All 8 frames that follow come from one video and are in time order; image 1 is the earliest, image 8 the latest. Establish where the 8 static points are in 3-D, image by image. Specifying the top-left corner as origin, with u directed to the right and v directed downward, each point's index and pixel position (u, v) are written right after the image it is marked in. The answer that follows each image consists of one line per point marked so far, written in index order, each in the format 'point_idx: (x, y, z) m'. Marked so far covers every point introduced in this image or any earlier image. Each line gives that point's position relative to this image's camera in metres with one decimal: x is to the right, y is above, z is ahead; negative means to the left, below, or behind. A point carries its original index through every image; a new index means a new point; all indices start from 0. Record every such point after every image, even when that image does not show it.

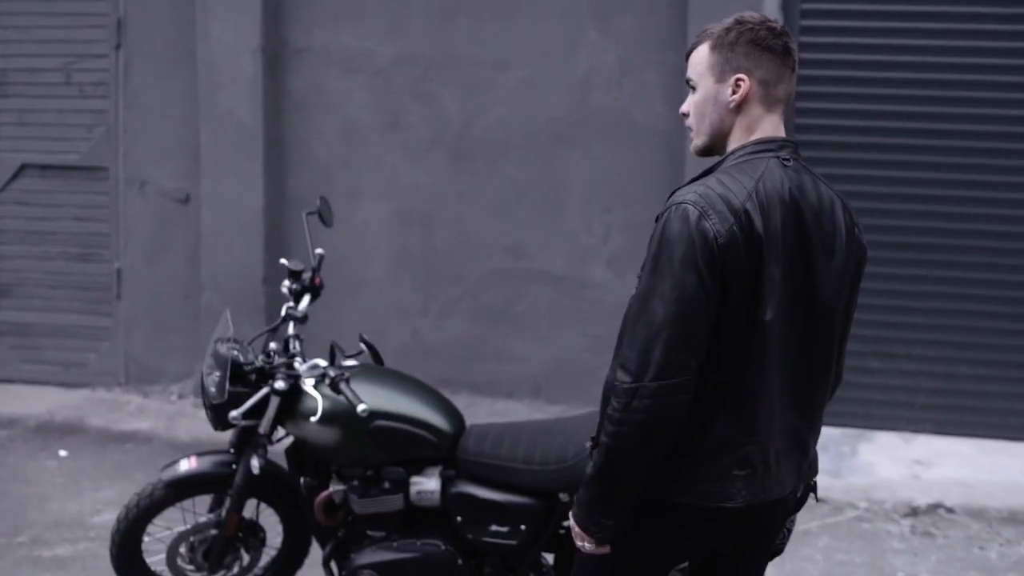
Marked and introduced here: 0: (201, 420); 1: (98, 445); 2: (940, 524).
0: (-1.7, -0.7, +5.9) m
1: (-2.1, -0.8, +5.5) m
2: (+1.8, -1.0, +4.6) m
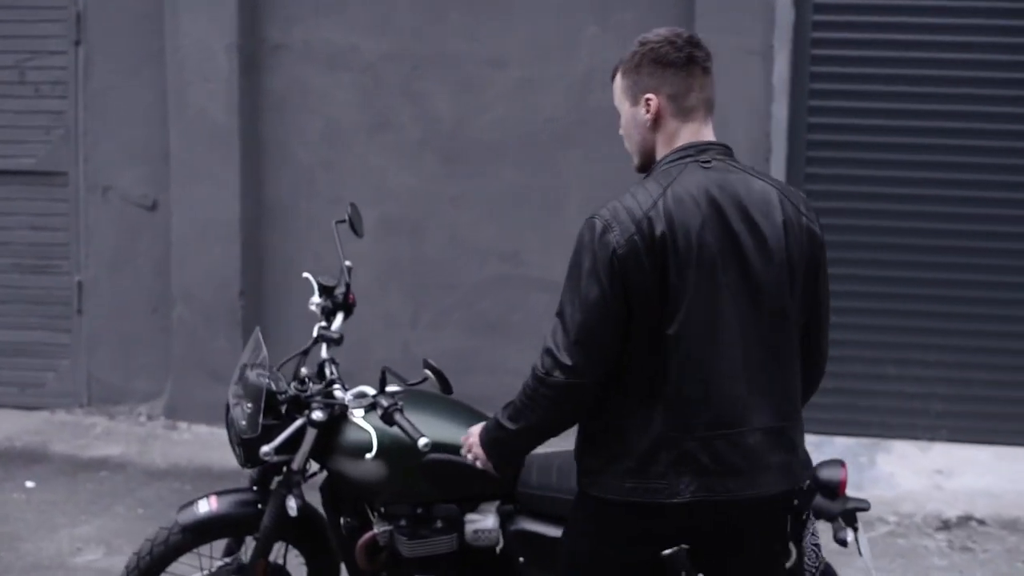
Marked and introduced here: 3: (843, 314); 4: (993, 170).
0: (-1.7, -0.8, +5.5) m
1: (-2.0, -0.8, +5.1) m
2: (+1.8, -1.0, +4.4) m
3: (+1.6, -0.1, +5.2) m
4: (+2.2, +0.5, +5.1) m
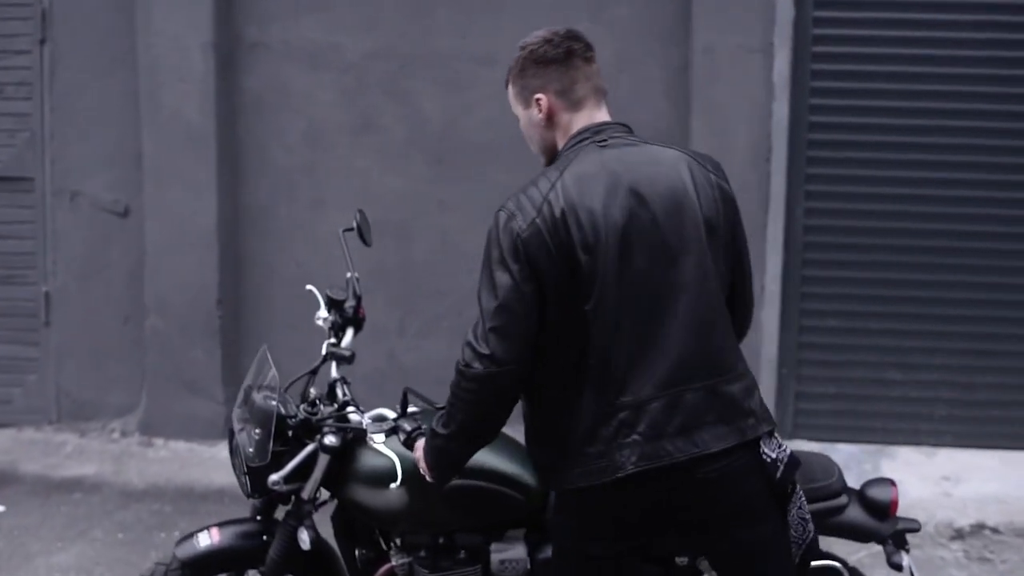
0: (-1.7, -0.8, +5.2) m
1: (-2.1, -0.9, +4.8) m
2: (+1.9, -1.0, +4.3) m
3: (+1.5, -0.1, +5.1) m
4: (+2.2, +0.5, +5.0) m
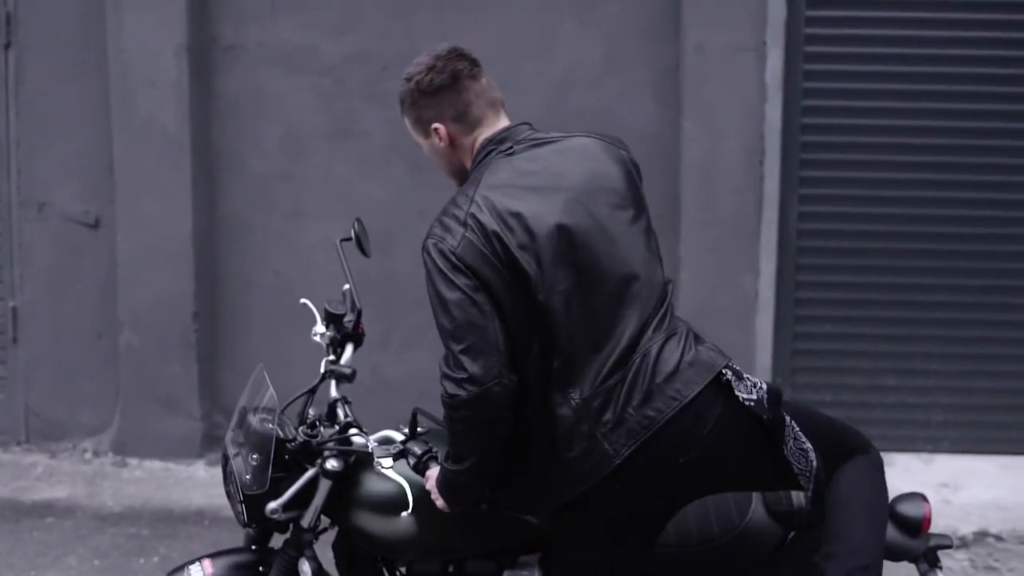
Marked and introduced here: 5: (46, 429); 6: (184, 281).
0: (-1.8, -0.9, +5.0) m
1: (-2.1, -1.0, +4.6) m
2: (+1.8, -1.0, +4.2) m
3: (+1.5, -0.2, +5.0) m
4: (+2.1, +0.5, +4.9) m
5: (-2.3, -0.7, +5.4) m
6: (-1.5, 0.0, +5.1) m
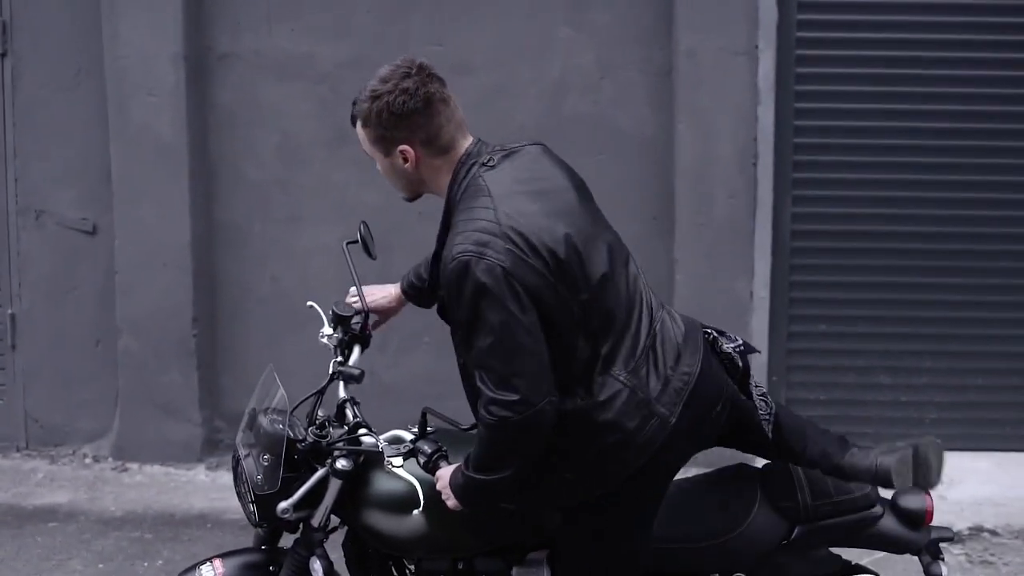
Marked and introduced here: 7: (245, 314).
0: (-1.8, -0.9, +5.1) m
1: (-2.1, -1.0, +4.6) m
2: (+1.8, -1.0, +4.2) m
3: (+1.5, -0.2, +5.0) m
4: (+2.1, +0.5, +4.9) m
5: (-2.3, -0.7, +5.4) m
6: (-1.5, 0.0, +5.1) m
7: (-1.3, -0.1, +5.3) m
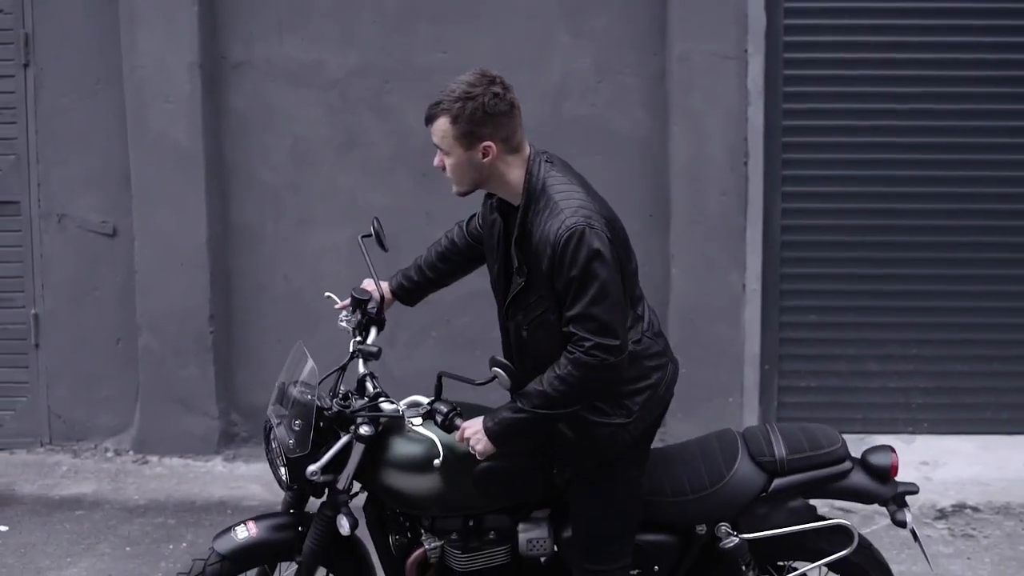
0: (-1.7, -0.9, +5.3) m
1: (-2.1, -1.0, +4.8) m
2: (+1.9, -1.0, +4.5) m
3: (+1.5, -0.1, +5.3) m
4: (+2.1, +0.6, +5.2) m
5: (-2.3, -0.7, +5.6) m
6: (-1.5, 0.0, +5.3) m
7: (-1.3, -0.1, +5.5) m
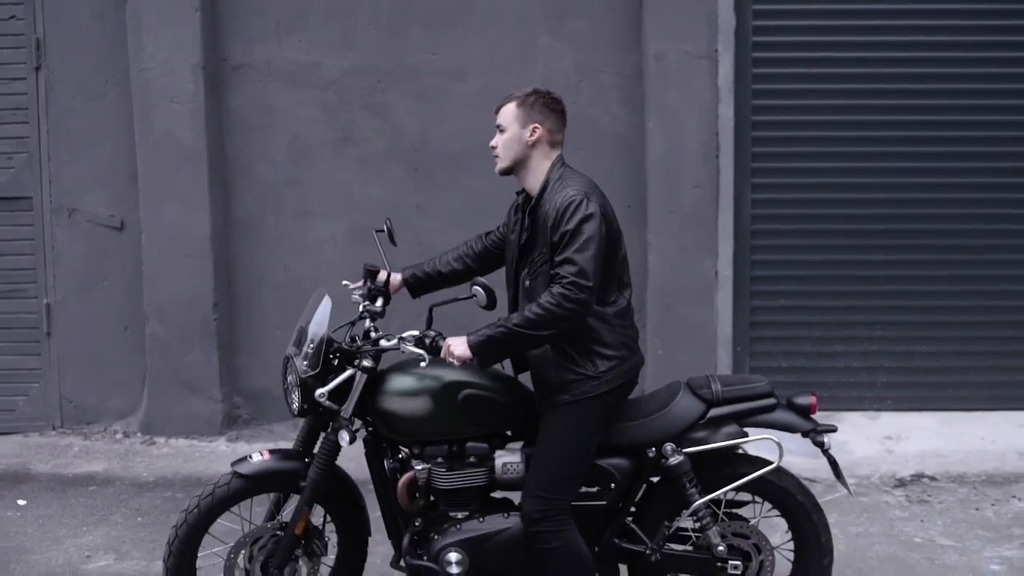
0: (-1.8, -0.8, +5.6) m
1: (-2.1, -0.9, +5.1) m
2: (+1.8, -0.9, +4.8) m
3: (+1.4, 0.0, +5.6) m
4: (+2.0, +0.6, +5.5) m
5: (-2.3, -0.7, +5.9) m
6: (-1.6, +0.1, +5.7) m
7: (-1.3, -0.1, +5.8) m
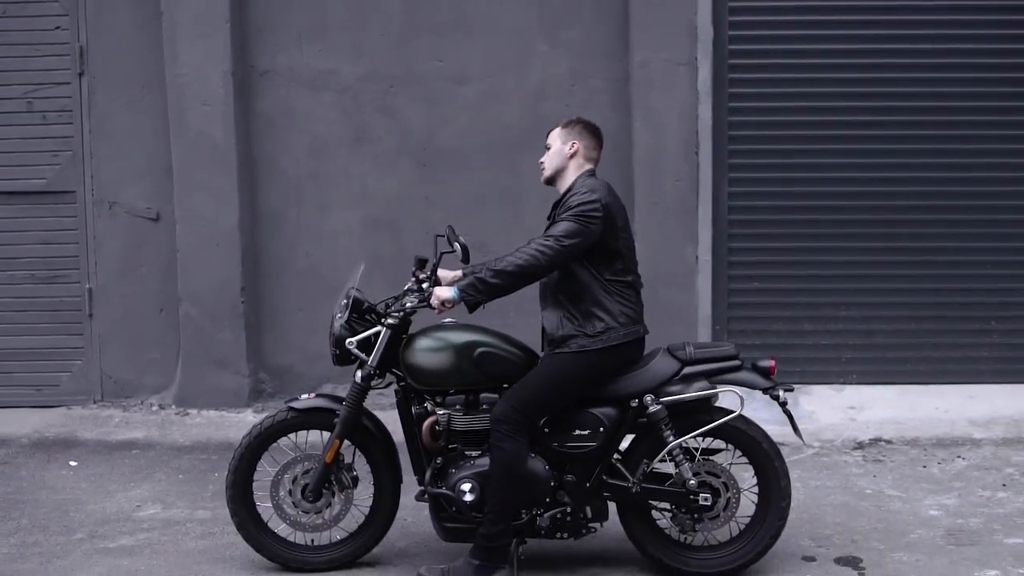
0: (-1.8, -0.8, +6.2) m
1: (-2.1, -0.9, +5.7) m
2: (+1.8, -0.8, +5.4) m
3: (+1.4, 0.0, +6.2) m
4: (+2.0, +0.7, +6.1) m
5: (-2.3, -0.6, +6.5) m
6: (-1.6, +0.1, +6.2) m
7: (-1.3, 0.0, +6.4) m
